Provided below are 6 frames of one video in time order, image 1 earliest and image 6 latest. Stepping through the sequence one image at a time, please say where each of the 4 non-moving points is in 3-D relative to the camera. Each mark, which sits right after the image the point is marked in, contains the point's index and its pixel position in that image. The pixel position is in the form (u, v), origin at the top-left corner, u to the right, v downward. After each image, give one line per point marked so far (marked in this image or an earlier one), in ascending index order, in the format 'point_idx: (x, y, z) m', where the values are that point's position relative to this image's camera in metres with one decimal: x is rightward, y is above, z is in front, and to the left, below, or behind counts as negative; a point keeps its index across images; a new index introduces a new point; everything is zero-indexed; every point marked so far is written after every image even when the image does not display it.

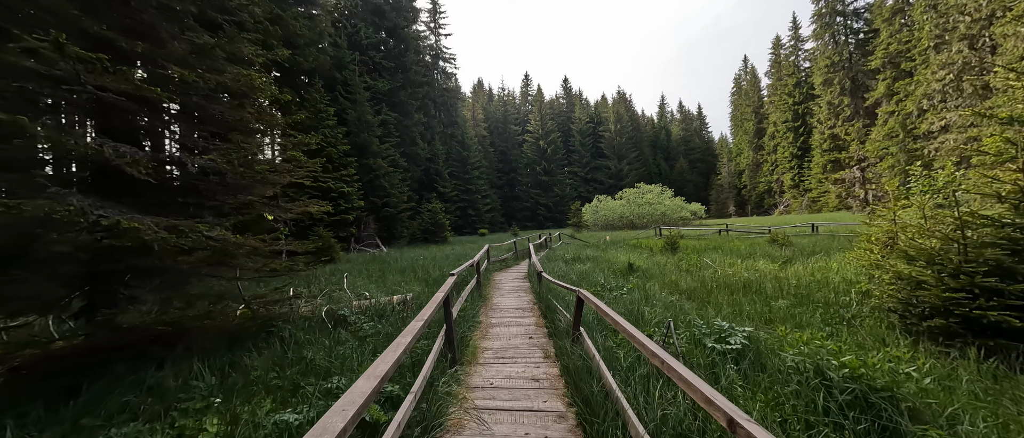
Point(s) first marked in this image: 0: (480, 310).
0: (-0.5, -1.5, +5.1) m
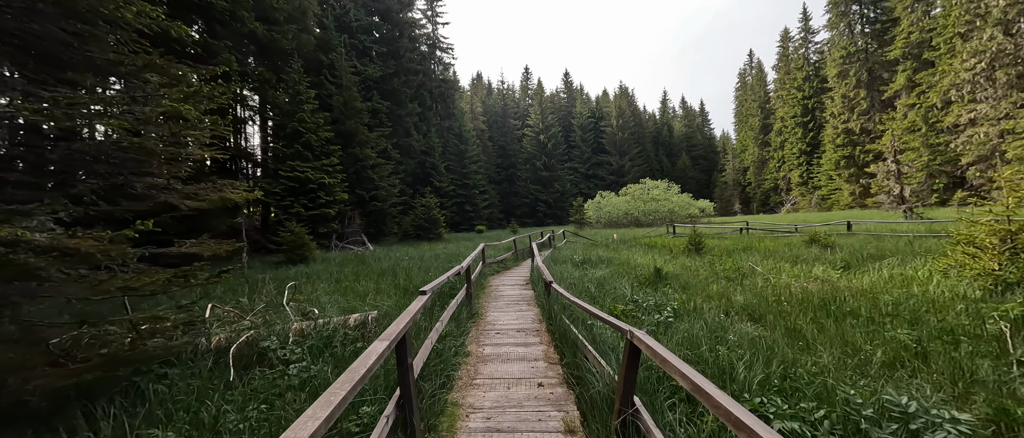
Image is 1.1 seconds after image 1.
0: (-0.5, -1.4, +3.8) m
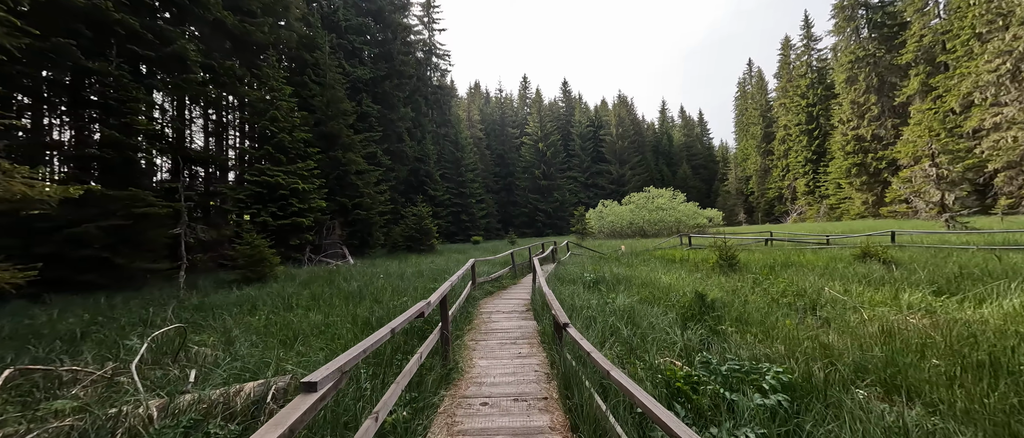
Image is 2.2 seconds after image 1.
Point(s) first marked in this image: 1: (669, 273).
0: (-0.6, -1.5, +2.5) m
1: (+3.3, -1.2, +6.7) m
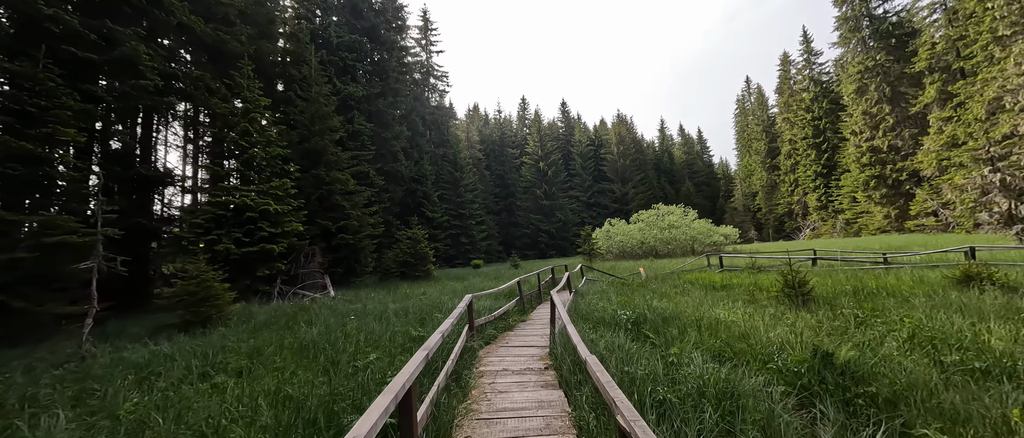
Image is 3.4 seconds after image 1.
0: (-0.4, -1.6, +0.9) m
1: (+3.5, -1.5, +5.2) m
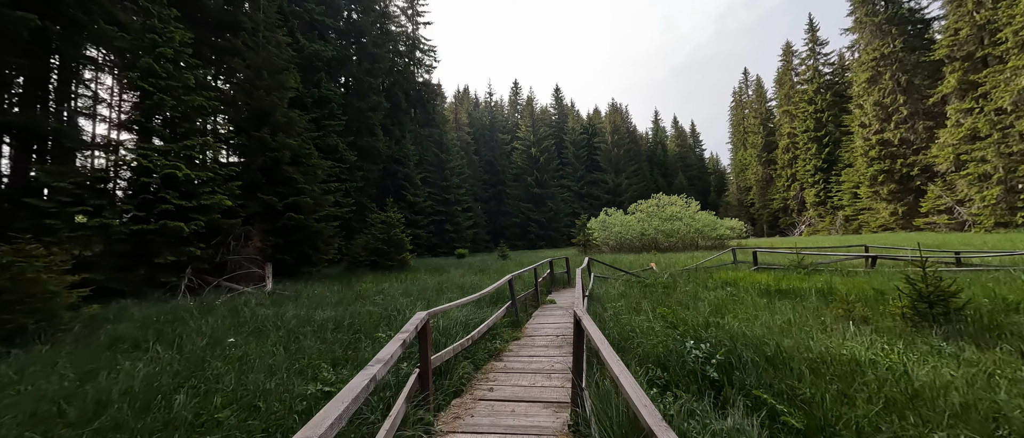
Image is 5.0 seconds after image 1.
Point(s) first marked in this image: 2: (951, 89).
0: (-0.4, -1.3, -1.1) m
1: (+3.4, -1.2, +3.3) m
2: (+26.9, +8.0, +19.2) m
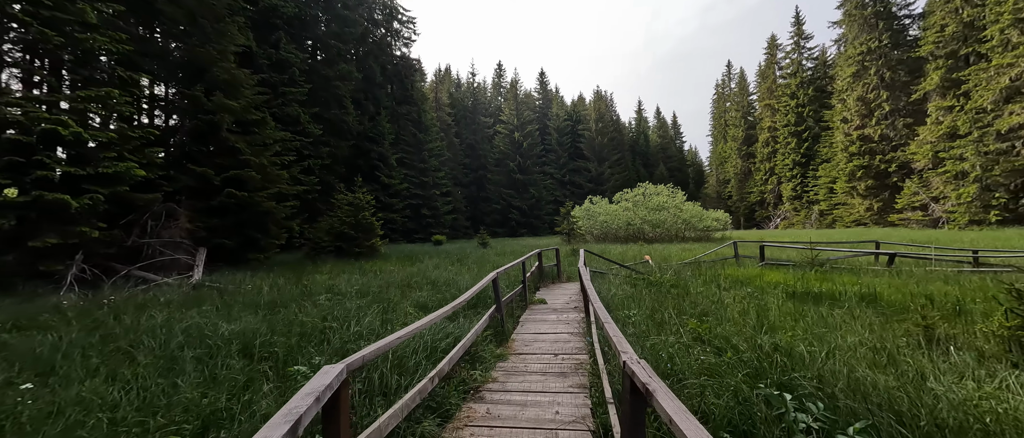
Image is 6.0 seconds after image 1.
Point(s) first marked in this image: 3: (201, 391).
0: (-0.2, -1.3, -2.3) m
1: (+3.3, -1.1, +2.4) m
2: (+26.0, +8.2, +19.4) m
3: (-2.1, -1.2, +2.1) m
